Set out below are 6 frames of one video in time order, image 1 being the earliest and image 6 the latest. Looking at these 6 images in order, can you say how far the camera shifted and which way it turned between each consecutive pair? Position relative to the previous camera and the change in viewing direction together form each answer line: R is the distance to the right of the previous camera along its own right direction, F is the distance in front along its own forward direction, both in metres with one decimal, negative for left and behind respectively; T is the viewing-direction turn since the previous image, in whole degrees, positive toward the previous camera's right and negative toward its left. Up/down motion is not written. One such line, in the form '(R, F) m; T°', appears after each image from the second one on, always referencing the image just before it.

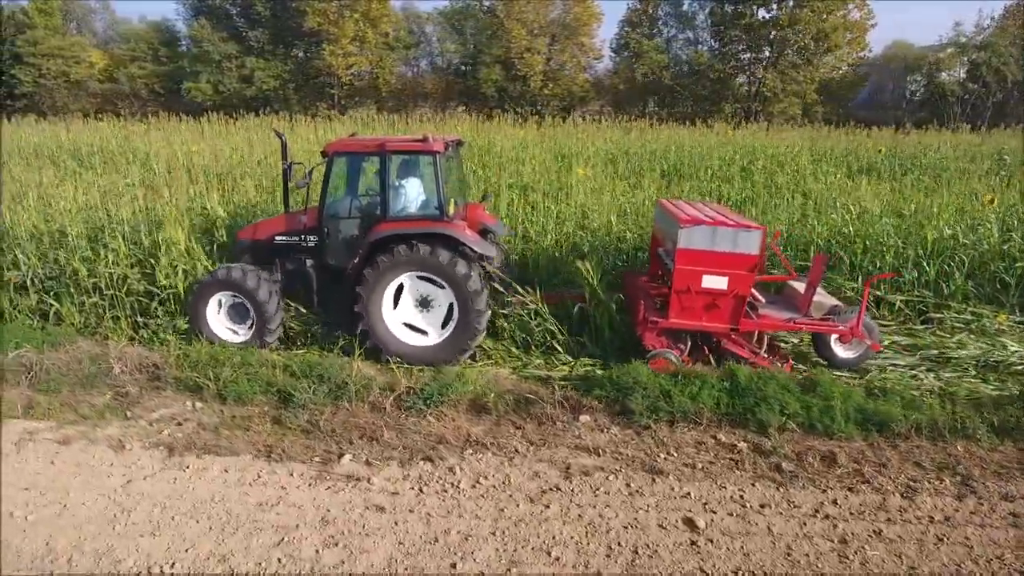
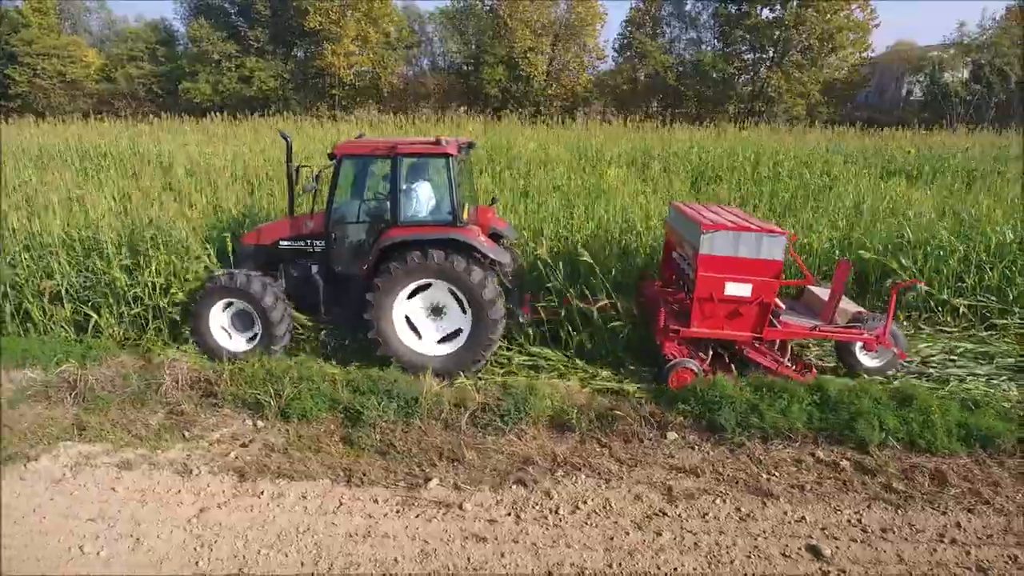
(-0.6, +0.2) m; +1°
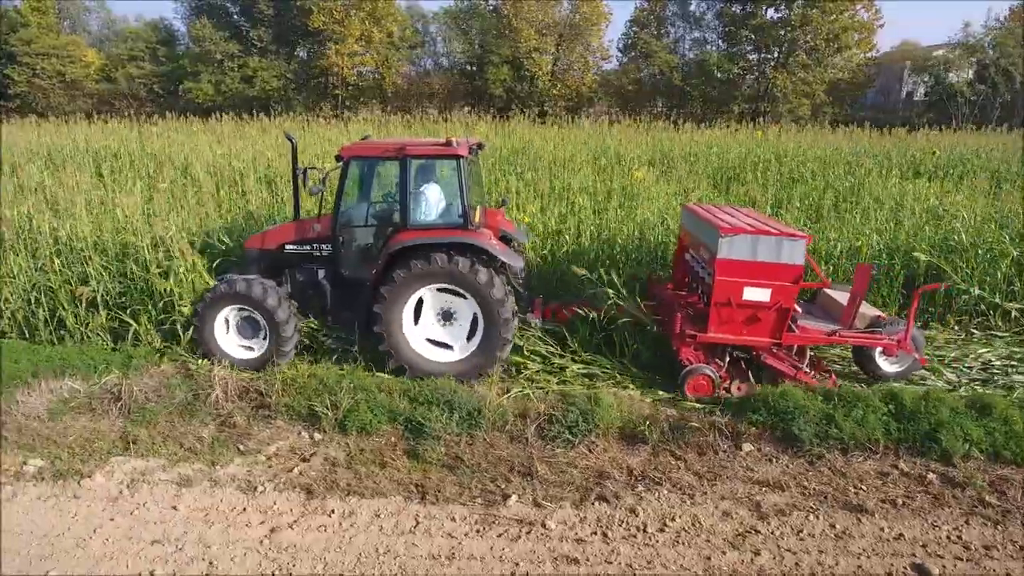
(-0.4, +0.1) m; +1°
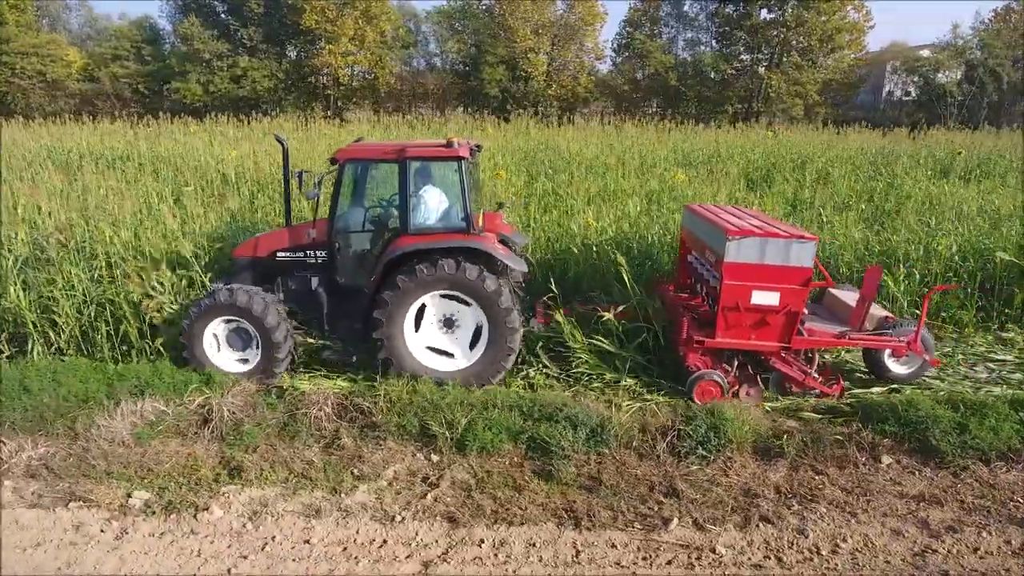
(-0.9, +0.2) m; +2°
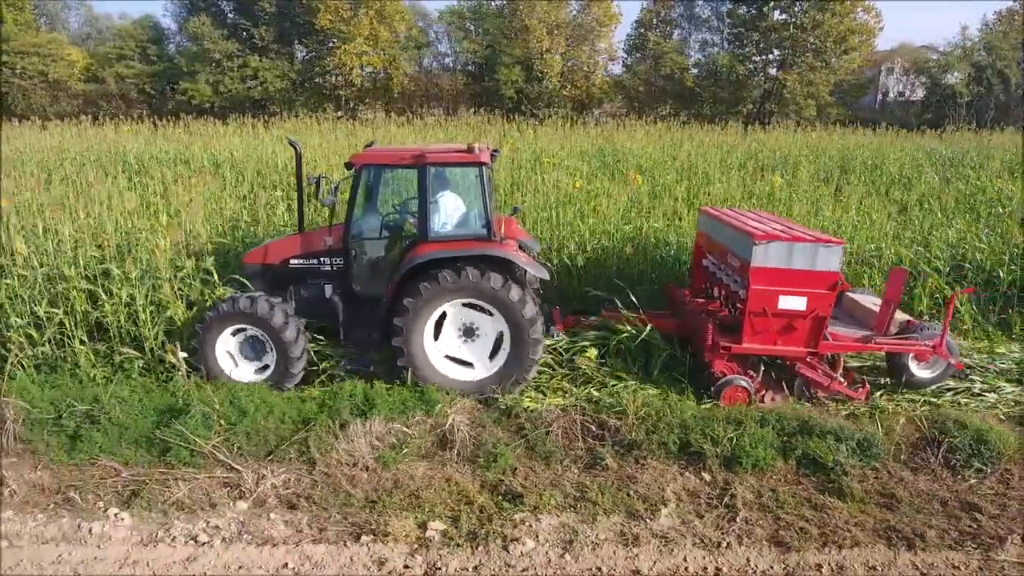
(-1.6, +0.2) m; +2°
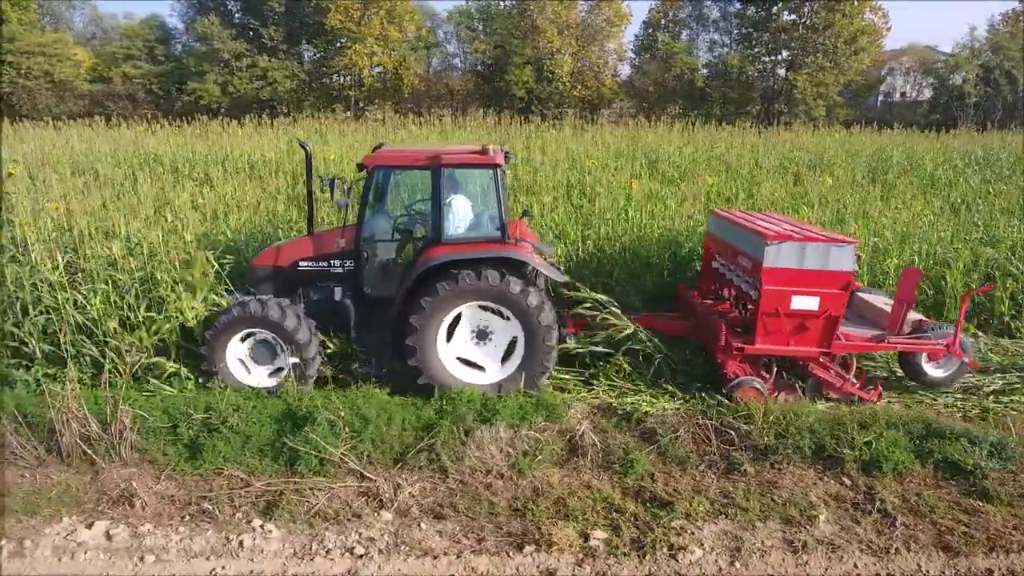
(-0.8, 0.0) m; +1°
